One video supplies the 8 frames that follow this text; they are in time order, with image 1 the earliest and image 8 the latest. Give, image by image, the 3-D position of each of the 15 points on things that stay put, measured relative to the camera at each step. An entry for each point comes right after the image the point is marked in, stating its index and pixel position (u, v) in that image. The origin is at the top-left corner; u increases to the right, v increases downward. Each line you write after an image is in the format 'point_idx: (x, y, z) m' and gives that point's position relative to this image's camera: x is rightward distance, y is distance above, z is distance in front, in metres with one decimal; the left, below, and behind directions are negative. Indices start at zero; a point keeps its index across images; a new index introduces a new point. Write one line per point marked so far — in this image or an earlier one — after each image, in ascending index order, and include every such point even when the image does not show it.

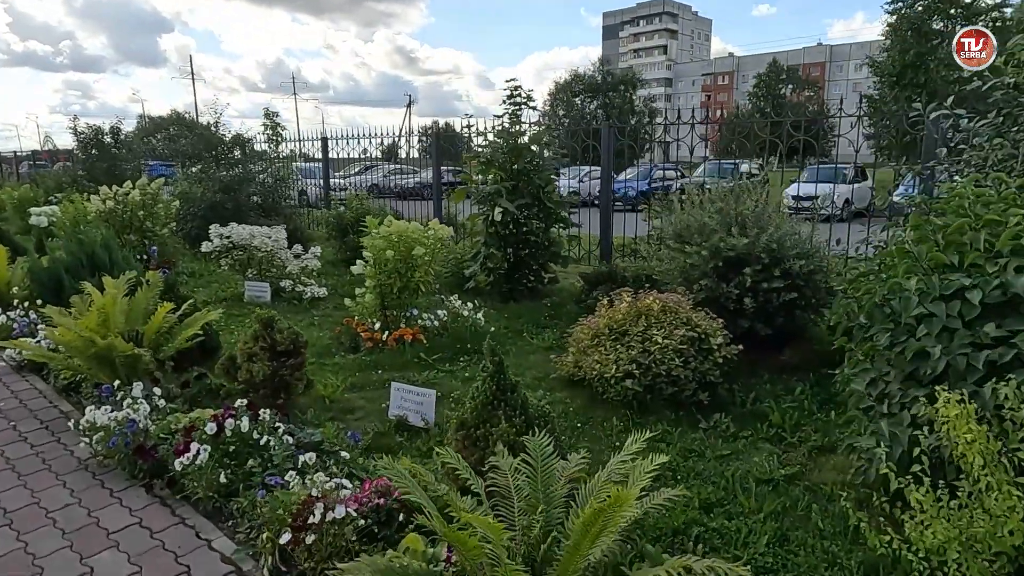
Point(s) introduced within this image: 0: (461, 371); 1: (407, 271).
0: (-0.4, -0.6, +4.8) m
1: (-0.8, +0.1, +5.4) m
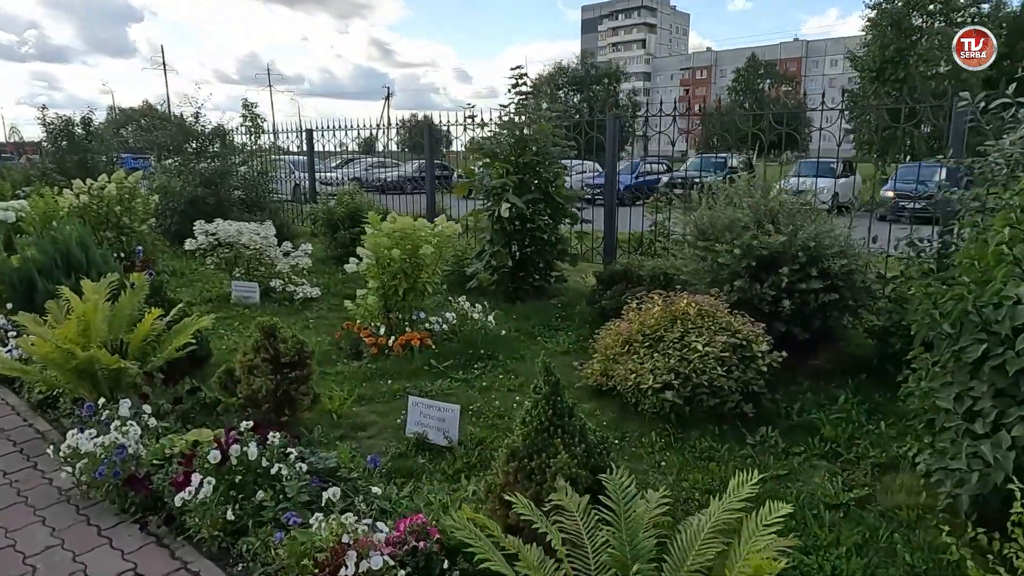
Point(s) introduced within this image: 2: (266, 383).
0: (-0.2, -0.6, +4.4) m
1: (-0.7, +0.1, +5.0) m
2: (-1.3, -0.5, +3.5) m
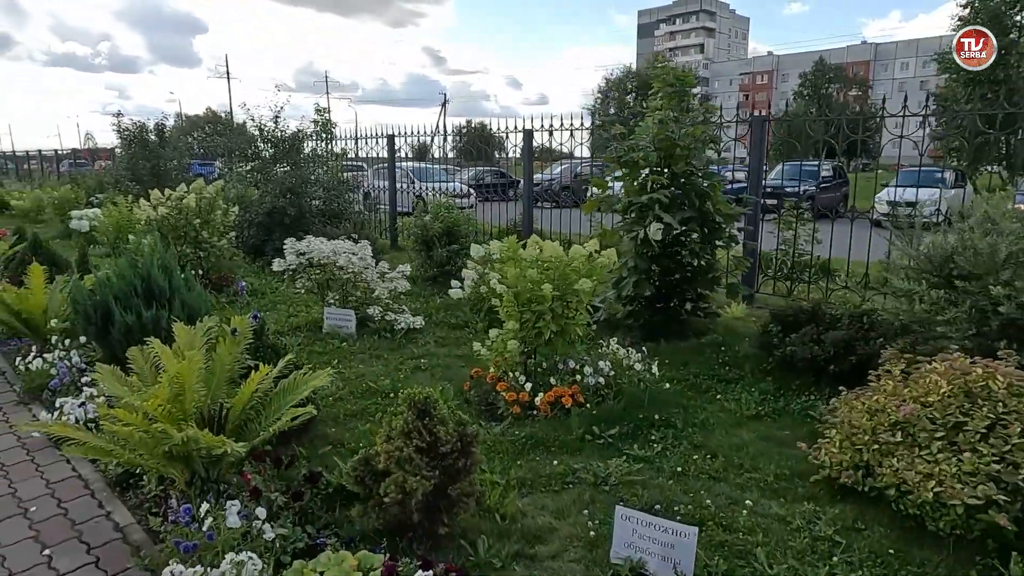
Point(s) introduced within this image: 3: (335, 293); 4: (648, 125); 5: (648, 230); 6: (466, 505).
0: (+0.8, -0.9, +3.4) m
1: (+0.3, -0.1, +4.0) m
2: (-0.3, -0.7, +2.5) m
3: (-1.6, 0.0, +6.1) m
4: (+1.1, +1.3, +5.3) m
5: (+1.0, +0.4, +5.2) m
6: (-0.2, -0.9, +2.7) m
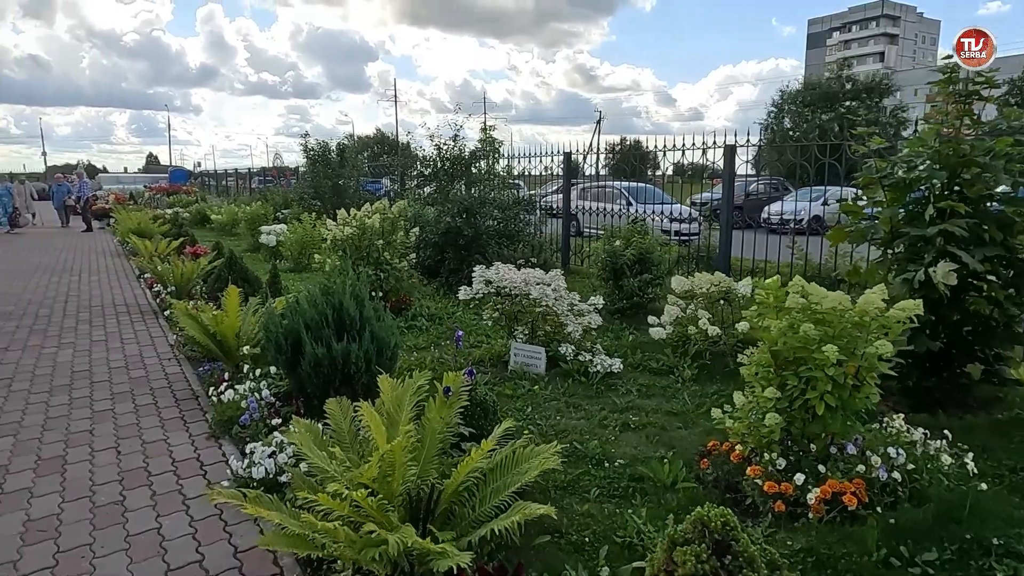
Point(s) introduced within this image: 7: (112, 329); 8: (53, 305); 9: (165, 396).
0: (+1.8, -1.2, +2.3) m
1: (+1.5, -0.4, +3.1) m
2: (+0.5, -0.9, +1.7) m
3: (+0.1, -0.3, +5.5) m
4: (+2.6, +1.0, +4.2) m
5: (+2.5, +0.1, +4.0) m
6: (+0.7, -1.1, +1.8) m
7: (-4.0, -0.4, +6.7) m
8: (-5.5, -0.2, +8.0) m
9: (-2.5, -0.8, +4.7) m
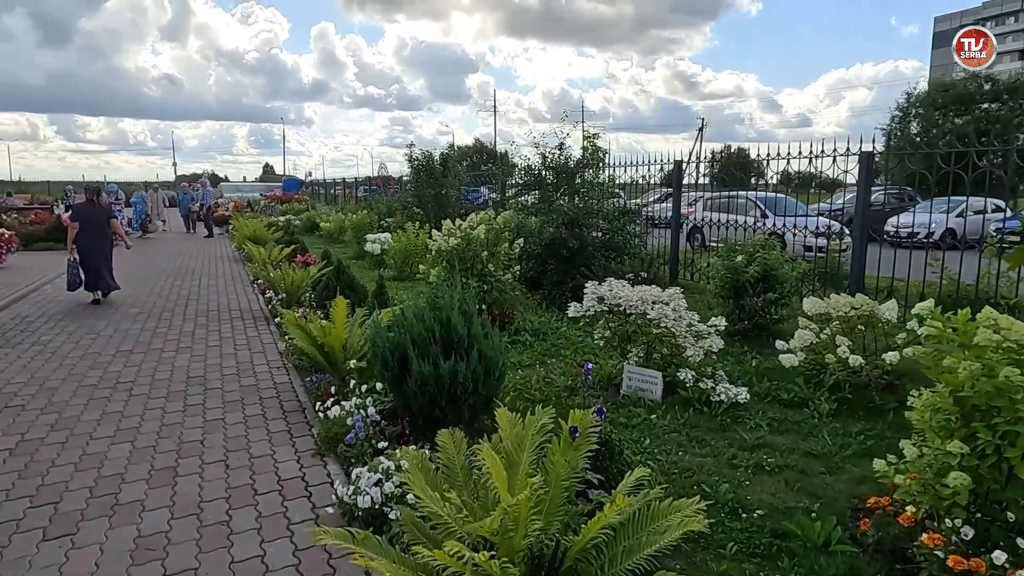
0: (+2.2, -1.3, +1.7) m
1: (+2.1, -0.6, +2.5) m
2: (+0.9, -1.0, +1.3) m
3: (+1.0, -0.5, +5.1) m
4: (+3.3, +0.8, +3.5) m
5: (+3.2, -0.1, +3.3) m
6: (+1.1, -1.2, +1.4) m
7: (-2.9, -0.5, +6.8) m
8: (-4.2, -0.3, +8.4) m
9: (-1.7, -0.8, +4.7) m
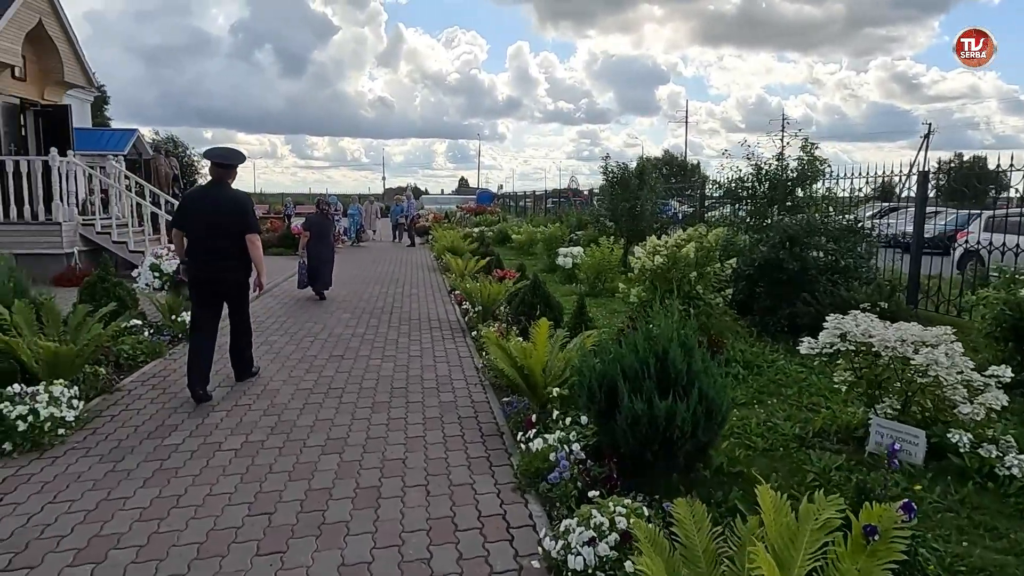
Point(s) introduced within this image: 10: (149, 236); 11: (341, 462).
0: (+2.7, -1.5, +0.6) m
1: (+2.8, -0.8, +1.4) m
2: (+1.3, -1.2, +0.5) m
3: (+2.4, -0.7, +4.2) m
4: (+4.3, +0.5, +2.0) m
5: (+4.1, -0.4, +1.9) m
6: (+1.5, -1.3, +0.6) m
7: (-0.9, -0.6, +6.9) m
8: (-1.7, -0.4, +8.7) m
9: (-0.3, -0.9, +4.5) m
10: (-6.6, +0.9, +12.1) m
11: (-1.0, -1.0, +3.9) m
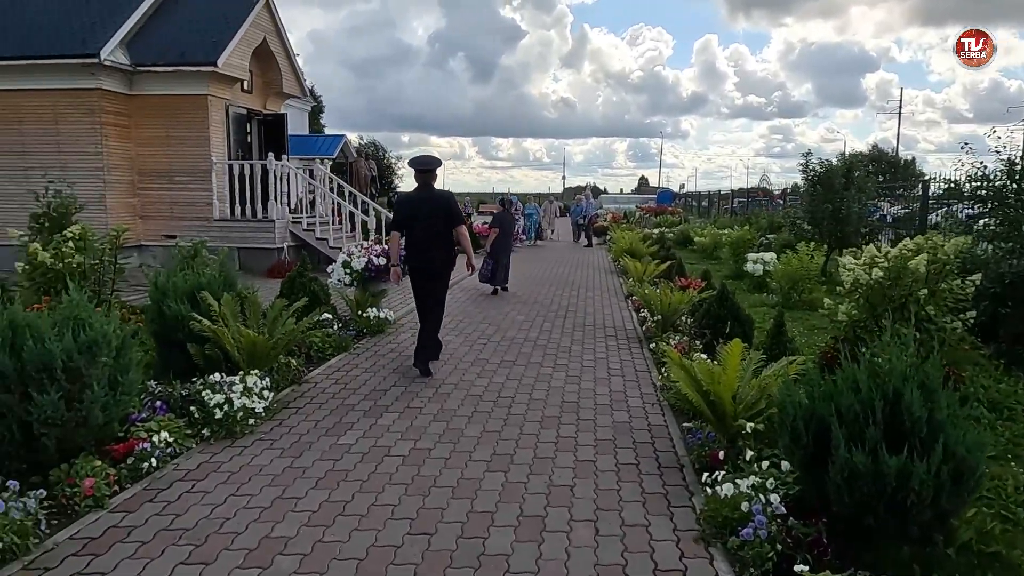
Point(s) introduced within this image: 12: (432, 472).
0: (+2.6, -1.7, -0.5) m
1: (+3.0, -1.0, +0.3) m
2: (+1.3, -1.3, -0.2) m
3: (+3.4, -0.9, +3.1) m
4: (+4.7, +0.2, +0.5) m
5: (+4.4, -0.6, +0.4) m
6: (+1.5, -1.5, -0.2) m
7: (+0.9, -0.7, +6.6) m
8: (+0.6, -0.4, +8.5) m
9: (+0.8, -1.0, +4.1) m
10: (-3.3, +1.1, +13.1) m
11: (0.0, -1.1, +3.6) m
12: (-0.5, -1.0, +3.8) m
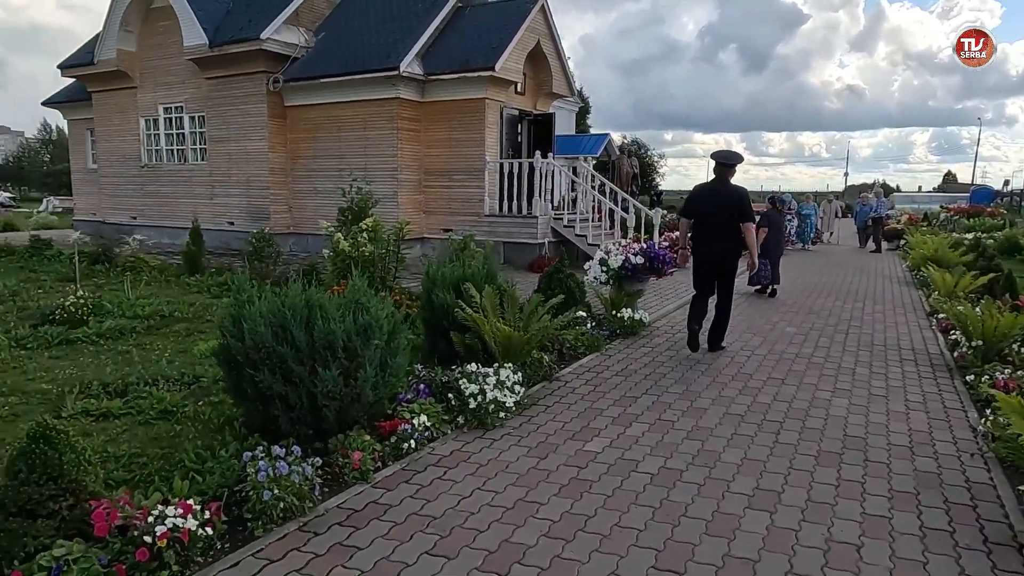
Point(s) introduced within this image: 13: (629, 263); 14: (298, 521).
0: (+2.1, -1.8, -1.7) m
1: (+2.8, -1.1, -1.1) m
2: (+1.0, -1.4, -0.9) m
3: (+4.2, -1.1, +1.3) m
4: (+4.5, 0.0, -1.6) m
5: (+4.1, -0.8, -1.5) m
6: (+1.2, -1.6, -1.0) m
7: (+3.2, -0.8, +5.5) m
8: (+3.6, -0.5, +7.4) m
9: (+2.2, -1.1, +3.2) m
10: (+1.8, +1.1, +13.0) m
11: (+1.2, -1.1, +3.1) m
12: (+0.9, -1.1, +3.4) m
13: (+1.3, +0.3, +7.3) m
14: (-1.0, -1.1, +3.1) m
